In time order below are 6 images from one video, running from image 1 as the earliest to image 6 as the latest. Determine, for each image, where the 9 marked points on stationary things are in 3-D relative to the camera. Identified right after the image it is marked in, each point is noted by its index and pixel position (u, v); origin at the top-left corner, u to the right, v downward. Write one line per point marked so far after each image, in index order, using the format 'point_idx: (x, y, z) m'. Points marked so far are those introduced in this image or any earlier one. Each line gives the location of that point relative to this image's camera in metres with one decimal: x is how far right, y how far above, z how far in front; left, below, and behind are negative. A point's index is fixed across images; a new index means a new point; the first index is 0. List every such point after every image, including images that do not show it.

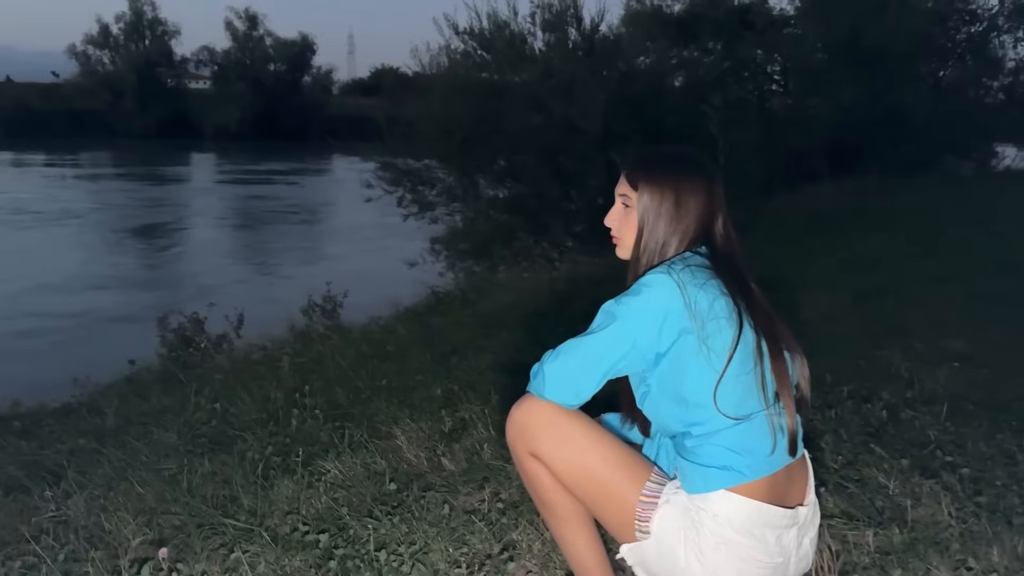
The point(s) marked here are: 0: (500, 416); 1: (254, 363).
0: (-0.1, -0.7, +4.9) m
1: (-2.0, -0.6, +6.6) m
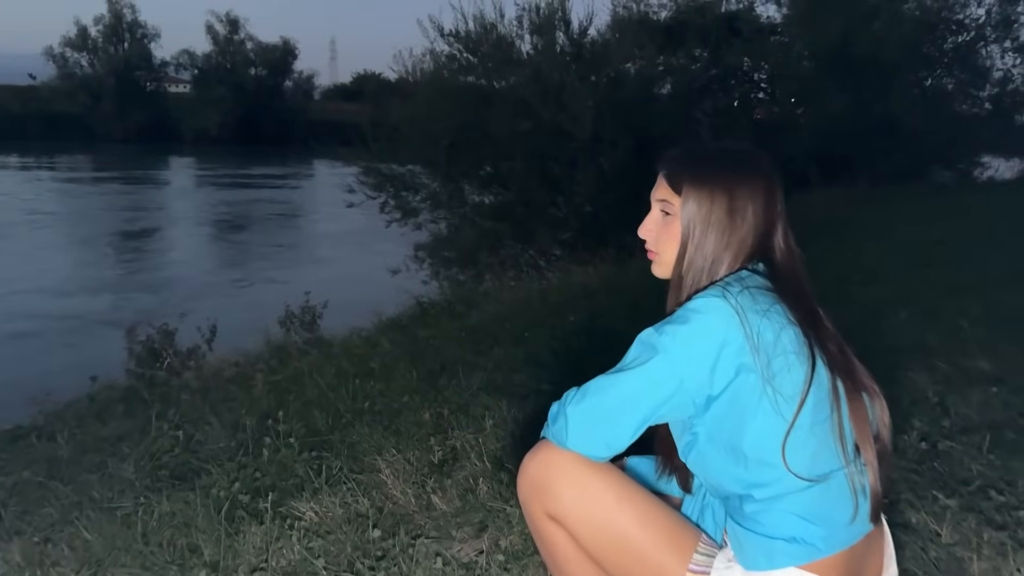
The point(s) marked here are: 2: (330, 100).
0: (-0.1, -0.8, +4.4) m
1: (-2.0, -0.7, +6.1) m
2: (-4.1, +4.2, +19.6) m
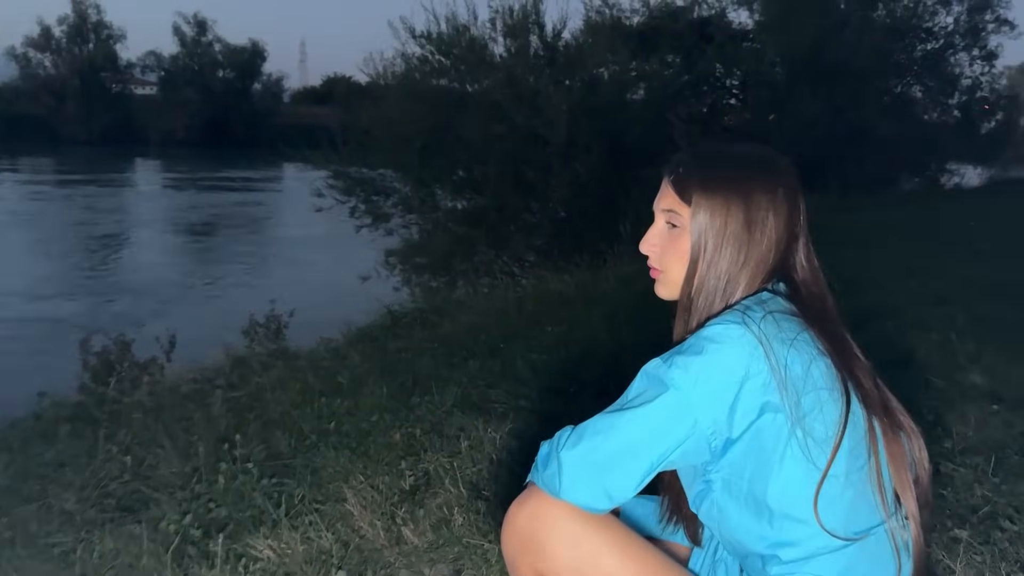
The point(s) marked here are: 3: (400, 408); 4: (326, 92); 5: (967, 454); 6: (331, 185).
0: (-0.2, -0.9, +4.1) m
1: (-2.2, -0.7, +5.8) m
2: (-4.7, +4.1, +19.2) m
3: (-0.6, -0.7, +5.1) m
4: (-3.2, +3.4, +15.1) m
5: (+2.1, -0.8, +4.1) m
6: (-2.7, +1.5, +13.2) m
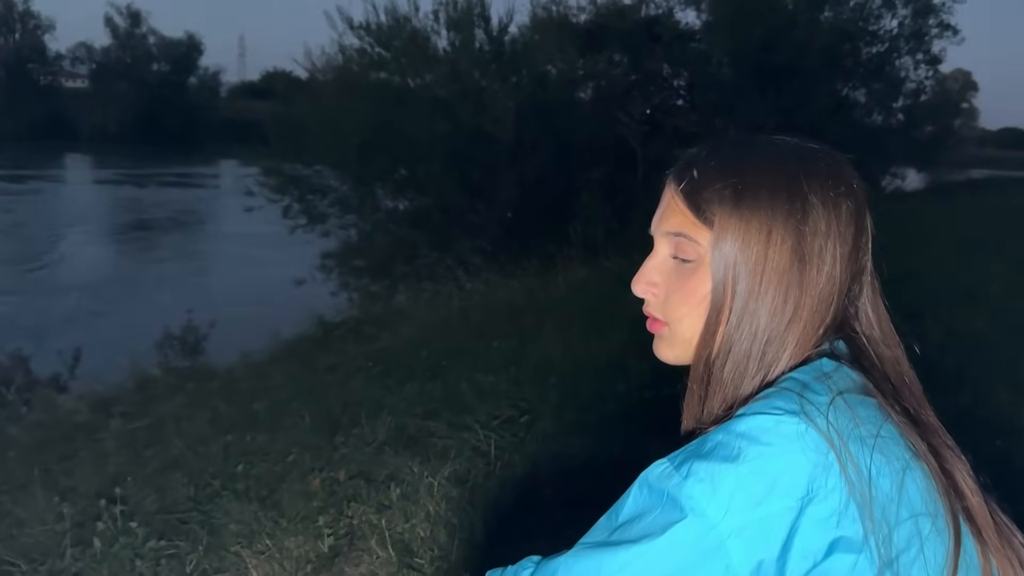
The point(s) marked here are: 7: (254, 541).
0: (-0.4, -0.9, +3.5) m
1: (-2.5, -0.8, +5.0) m
2: (-5.8, +4.0, +18.2) m
3: (-0.9, -0.8, +4.4) m
4: (-4.1, +3.3, +14.2) m
5: (+1.9, -0.9, +3.6) m
6: (-3.5, +1.5, +12.4) m
7: (-1.0, -1.0, +3.4) m
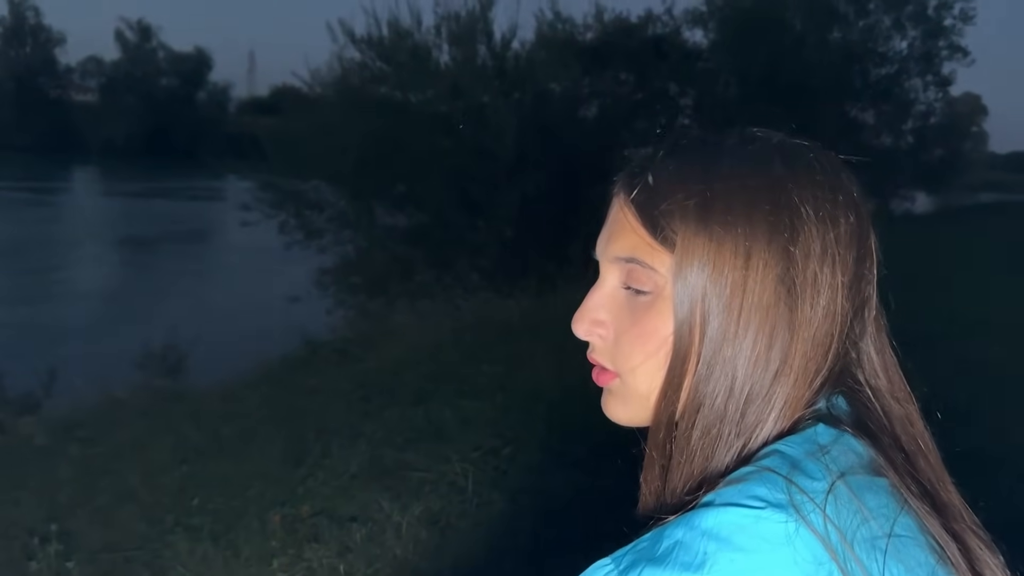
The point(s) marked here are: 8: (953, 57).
0: (-0.5, -1.0, +3.2) m
1: (-2.6, -0.9, +4.7) m
2: (-5.8, +3.7, +18.0) m
3: (-1.0, -0.9, +4.1) m
4: (-4.1, +3.1, +14.0) m
5: (+1.8, -1.0, +3.3) m
6: (-3.5, +1.2, +12.2) m
7: (-1.1, -1.0, +3.1) m
8: (+5.4, +2.8, +10.7) m
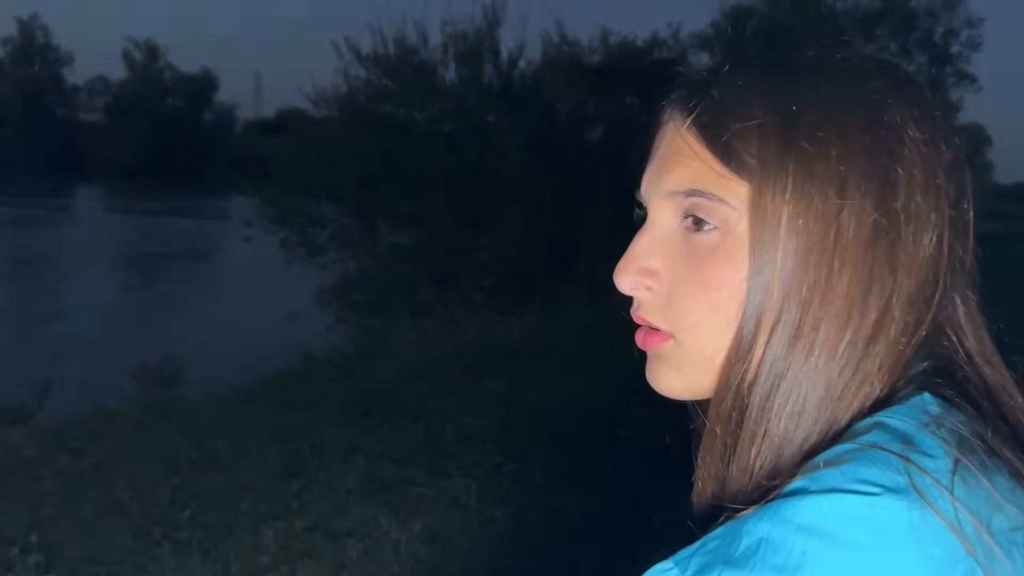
0: (-0.5, -1.0, +3.0) m
1: (-2.6, -0.9, +4.5) m
2: (-5.6, +3.3, +18.0) m
3: (-1.0, -0.9, +3.9) m
4: (-4.0, +2.8, +13.9) m
5: (+1.8, -1.0, +3.1) m
6: (-3.5, +1.0, +12.0) m
7: (-1.1, -1.0, +2.9) m
8: (+5.4, +2.5, +10.6) m
